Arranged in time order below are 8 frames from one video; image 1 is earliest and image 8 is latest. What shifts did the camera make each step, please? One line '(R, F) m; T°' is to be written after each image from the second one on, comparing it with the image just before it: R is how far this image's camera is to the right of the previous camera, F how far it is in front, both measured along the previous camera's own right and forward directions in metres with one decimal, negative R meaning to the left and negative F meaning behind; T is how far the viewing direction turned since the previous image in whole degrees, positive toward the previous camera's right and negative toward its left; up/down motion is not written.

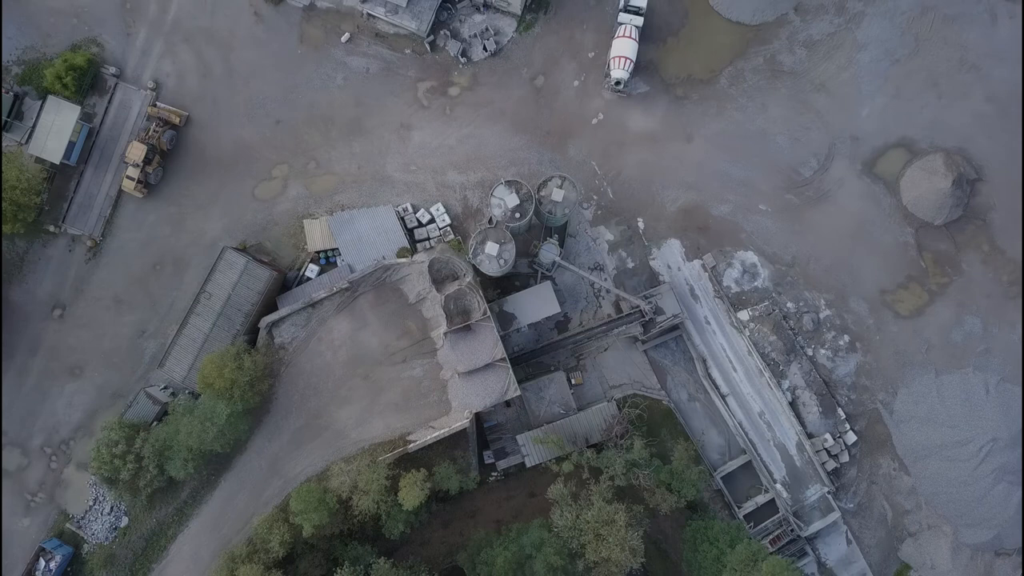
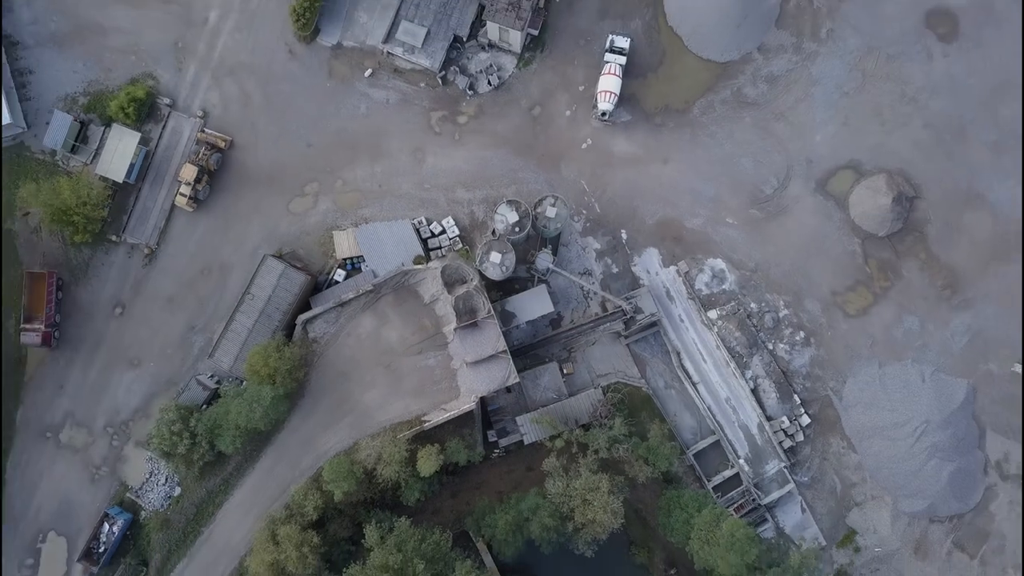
(0.0, -4.3) m; 0°
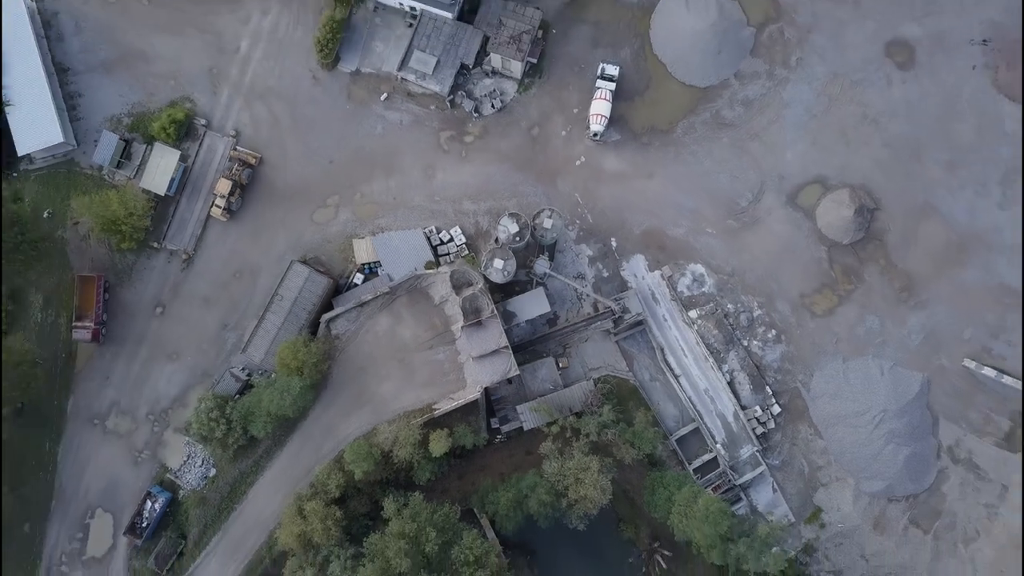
(0.0, -3.6) m; 0°
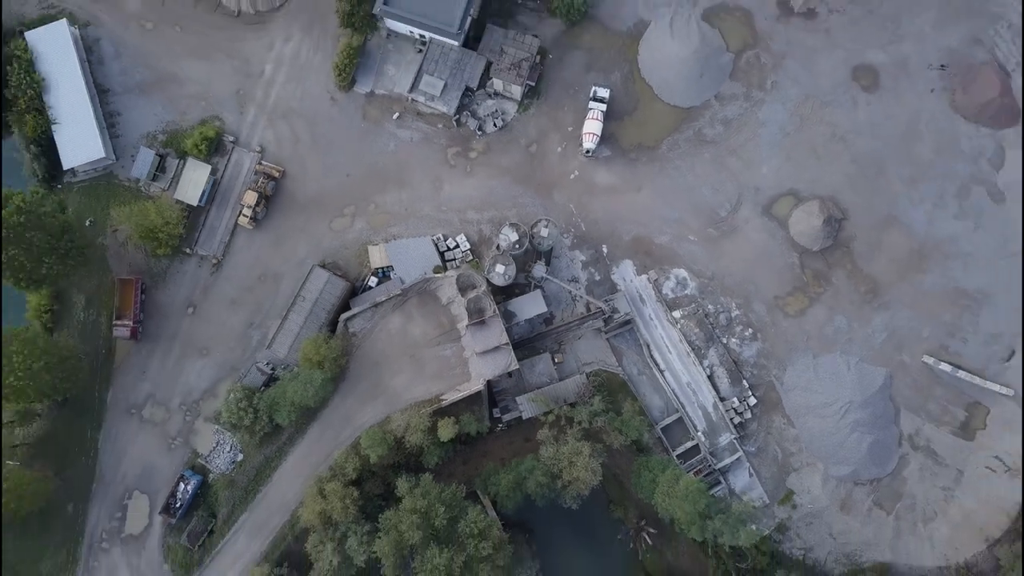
(0.0, -3.5) m; 0°
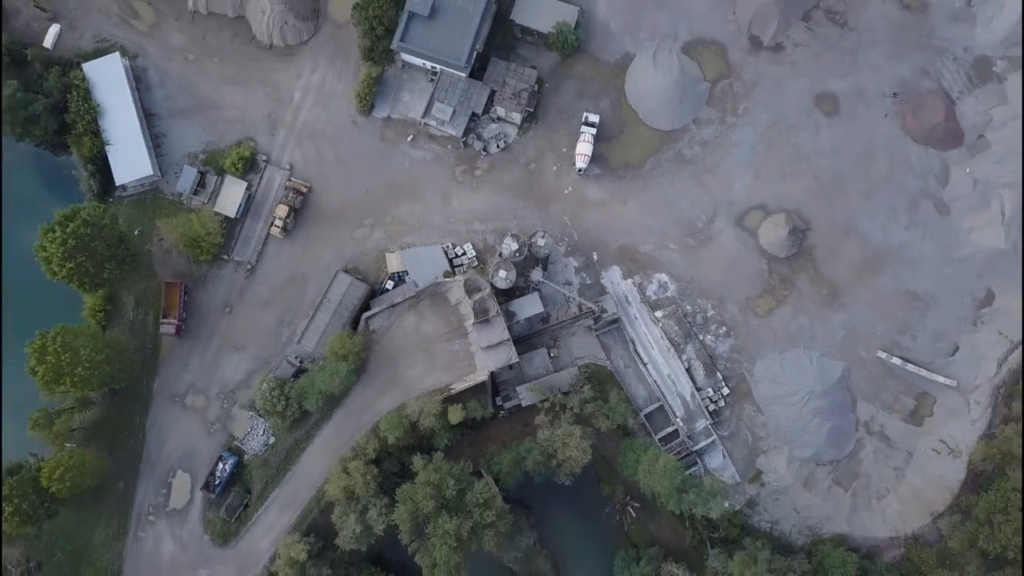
(0.0, -5.0) m; 0°
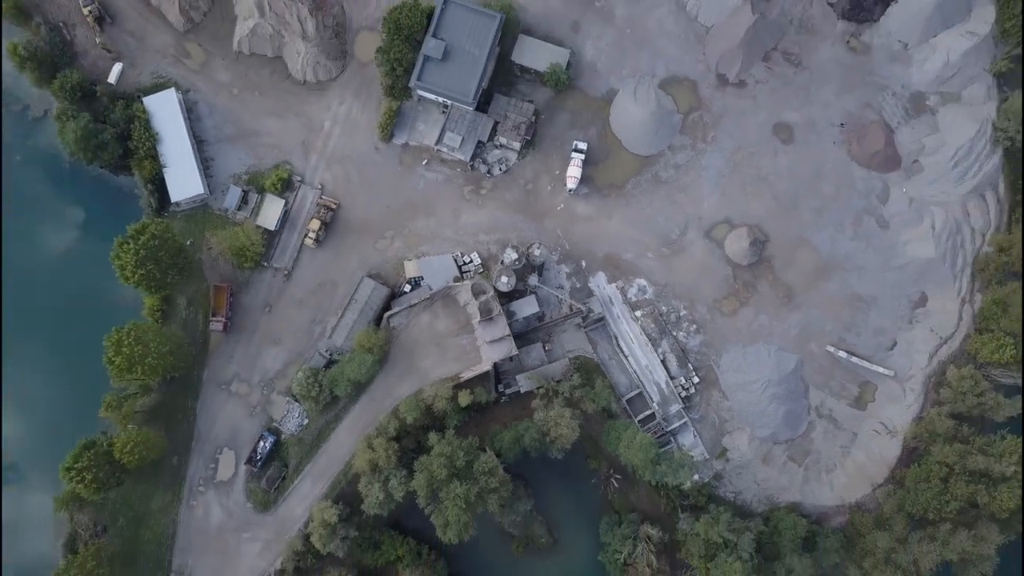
(0.0, -7.1) m; 0°
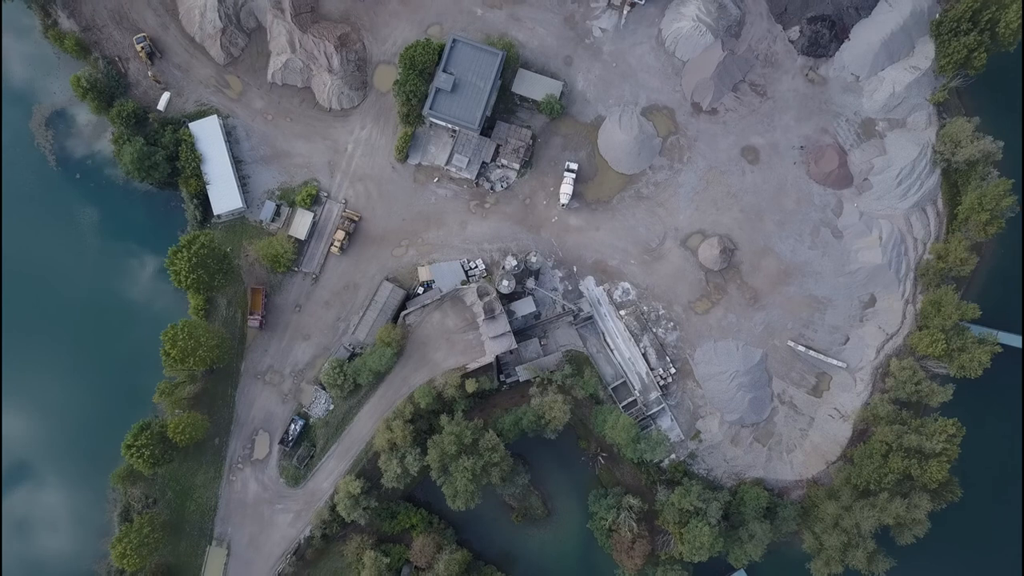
(+0.1, -7.2) m; 0°
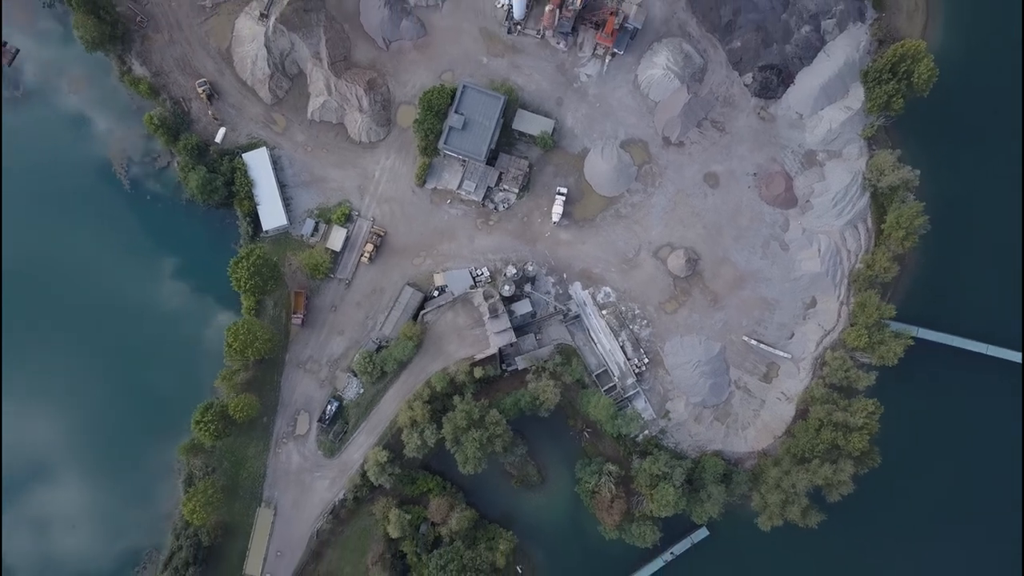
(+0.2, -11.5) m; 0°
